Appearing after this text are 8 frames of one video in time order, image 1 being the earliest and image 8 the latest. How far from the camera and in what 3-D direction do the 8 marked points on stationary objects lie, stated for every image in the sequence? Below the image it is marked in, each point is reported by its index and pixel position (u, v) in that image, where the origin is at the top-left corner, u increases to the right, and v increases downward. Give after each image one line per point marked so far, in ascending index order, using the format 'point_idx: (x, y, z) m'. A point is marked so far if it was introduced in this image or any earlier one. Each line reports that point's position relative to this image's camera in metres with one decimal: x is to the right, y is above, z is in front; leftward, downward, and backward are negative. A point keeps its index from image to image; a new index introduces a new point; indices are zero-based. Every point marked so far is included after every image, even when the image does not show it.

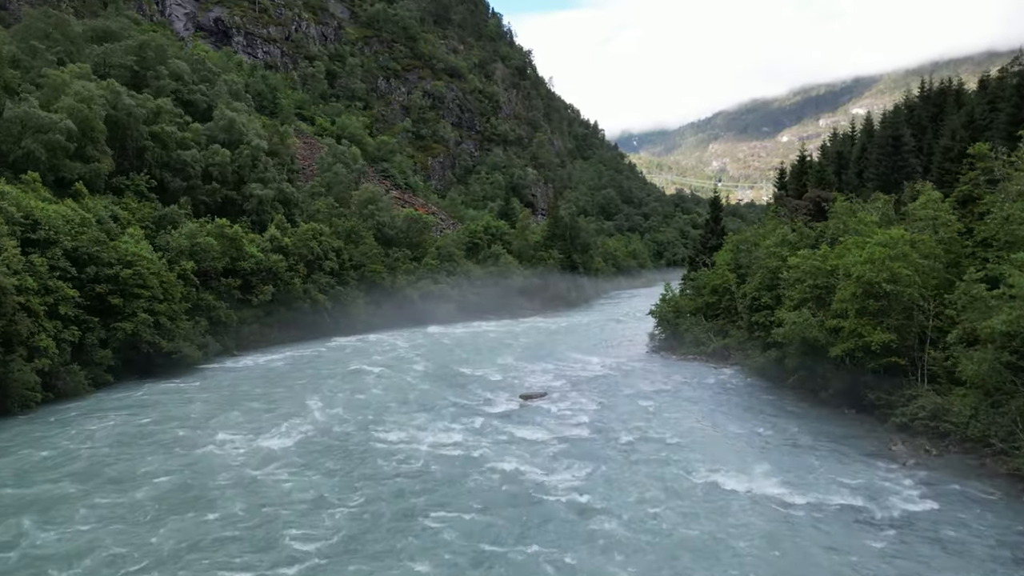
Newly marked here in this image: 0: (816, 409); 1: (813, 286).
0: (+7.6, -3.1, +18.1) m
1: (+8.0, 0.0, +19.1) m
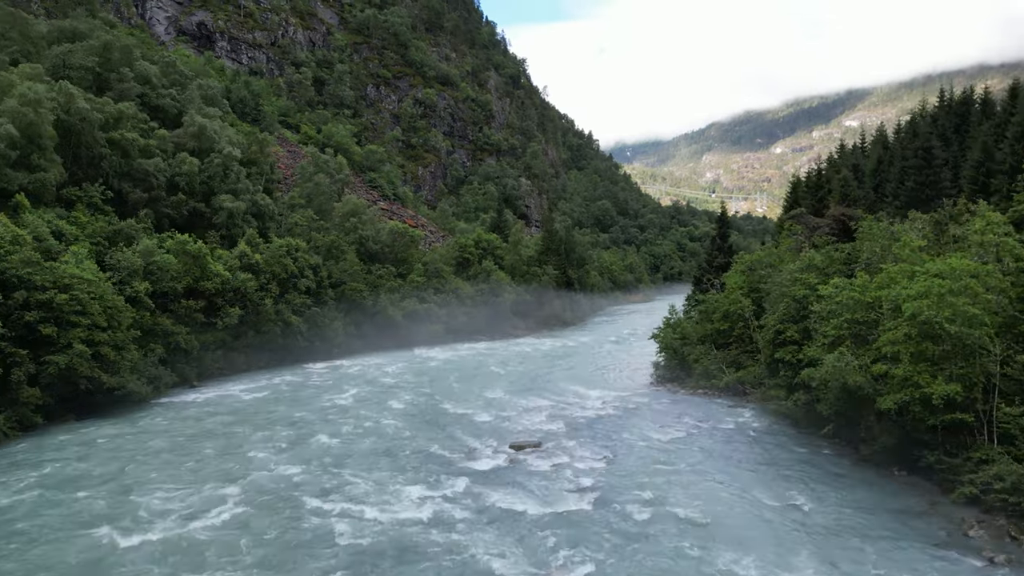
0: (+7.4, -3.9, +15.3) m
1: (+7.7, -0.8, +16.4) m
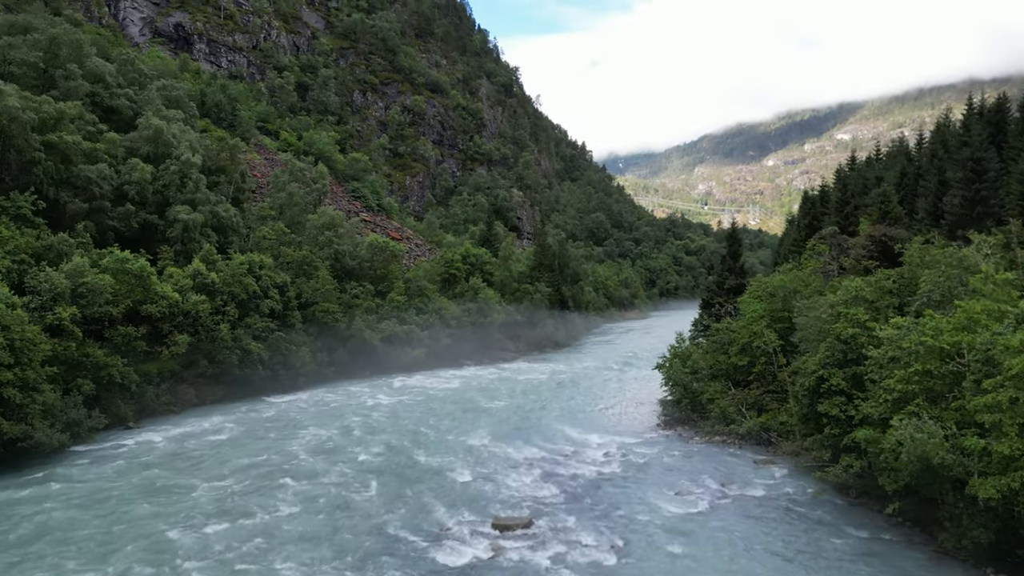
0: (+7.1, -4.6, +11.8) m
1: (+7.4, -1.6, +13.0) m
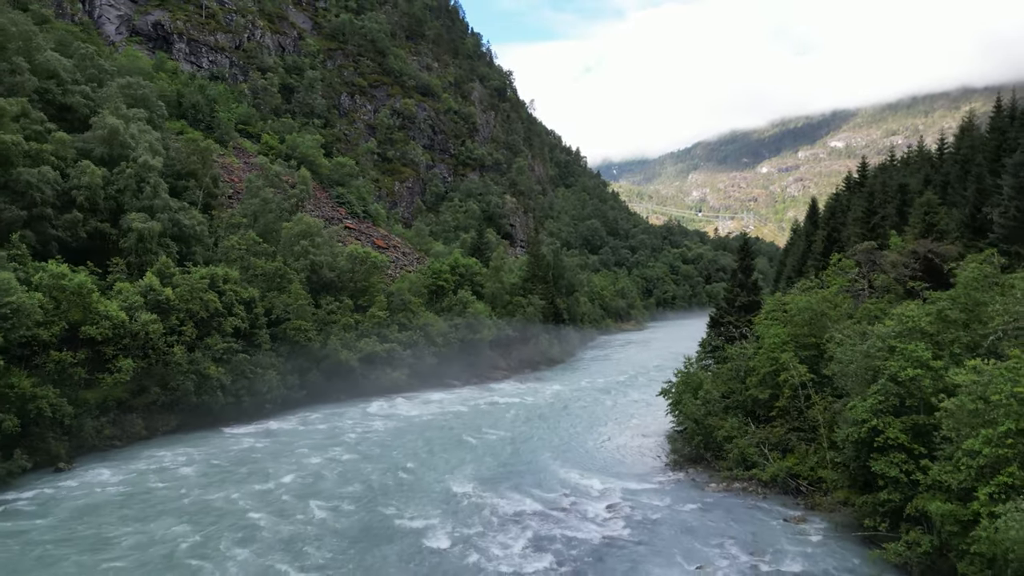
0: (+6.8, -5.2, +9.0) m
1: (+7.2, -2.1, +10.2) m
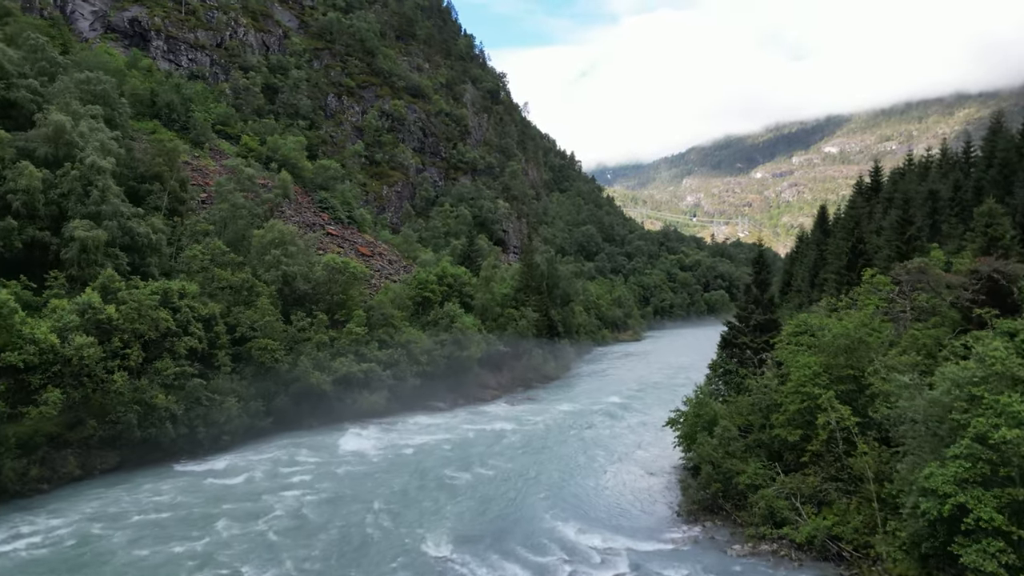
0: (+6.6, -5.7, +6.1) m
1: (+7.0, -2.6, +7.3) m
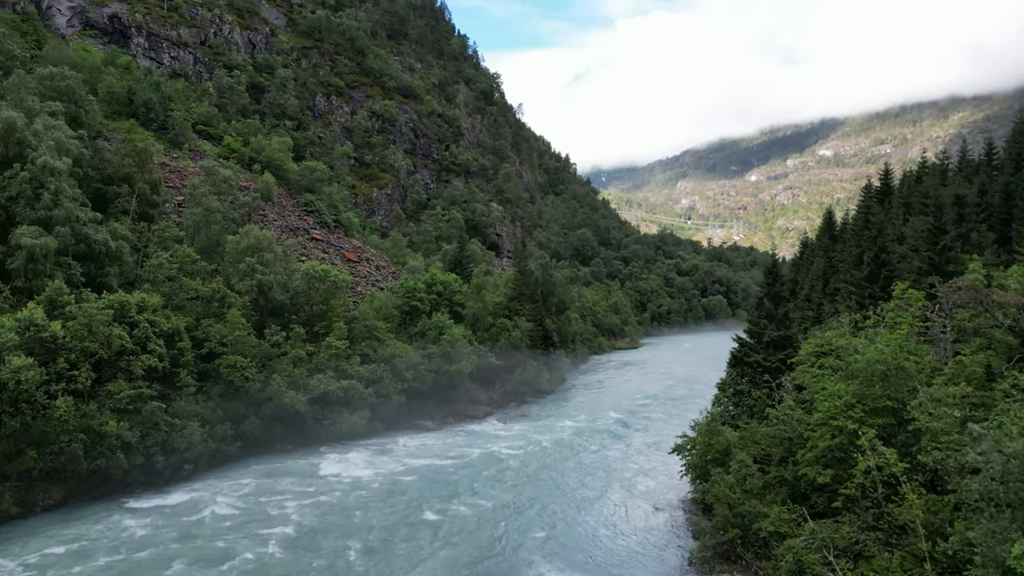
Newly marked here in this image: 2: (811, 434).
0: (+6.5, -6.0, +4.0) m
1: (+6.8, -2.9, +5.2) m
2: (+6.5, -3.2, +15.9) m
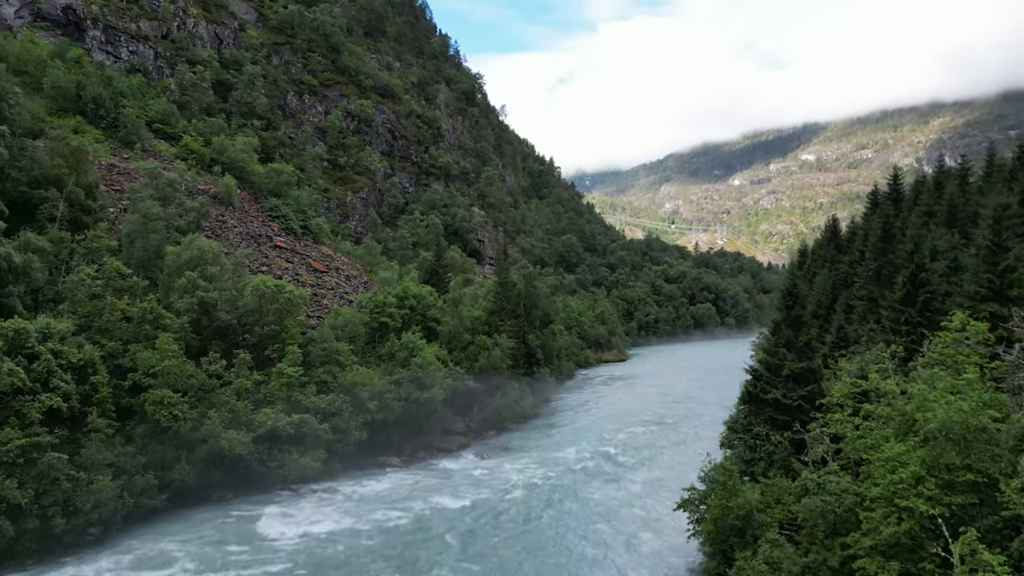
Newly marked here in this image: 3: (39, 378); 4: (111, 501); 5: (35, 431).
0: (+6.2, -6.6, +0.6) m
1: (+6.6, -3.5, +1.8) m
2: (+6.0, -3.8, +12.5) m
3: (-12.3, -2.3, +18.6) m
4: (-10.5, -5.5, +18.8) m
5: (-11.9, -3.5, +17.8) m
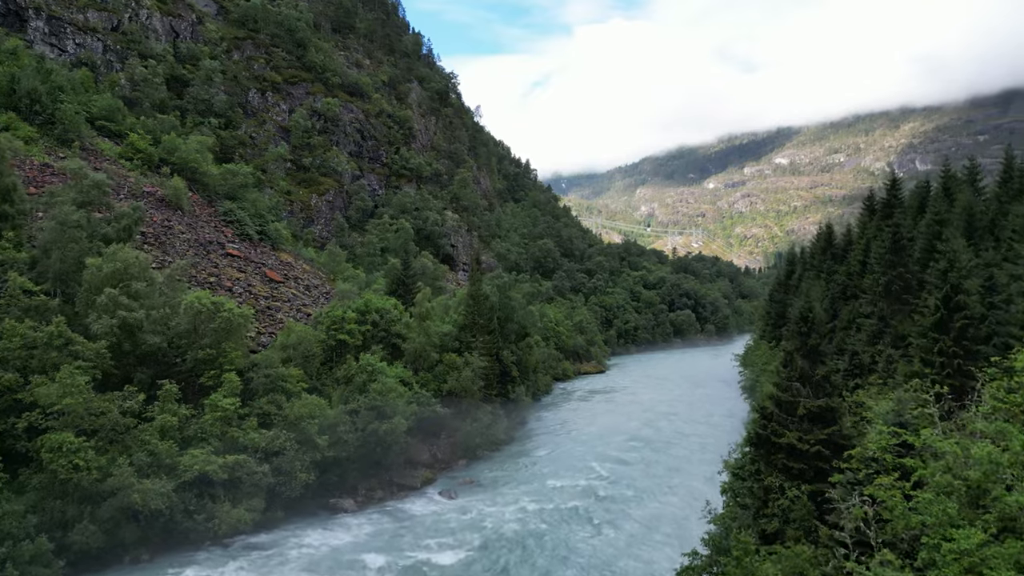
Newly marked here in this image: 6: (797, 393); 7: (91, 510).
0: (+6.1, -7.1, -2.3) m
1: (+6.4, -4.0, -1.1) m
2: (+5.5, -4.3, +9.6) m
3: (-13.0, -2.9, +15.1) m
4: (-11.2, -6.1, +15.3) m
5: (-12.6, -4.1, +14.3) m
6: (+6.9, -2.5, +17.4) m
7: (-10.5, -5.5, +18.1) m
